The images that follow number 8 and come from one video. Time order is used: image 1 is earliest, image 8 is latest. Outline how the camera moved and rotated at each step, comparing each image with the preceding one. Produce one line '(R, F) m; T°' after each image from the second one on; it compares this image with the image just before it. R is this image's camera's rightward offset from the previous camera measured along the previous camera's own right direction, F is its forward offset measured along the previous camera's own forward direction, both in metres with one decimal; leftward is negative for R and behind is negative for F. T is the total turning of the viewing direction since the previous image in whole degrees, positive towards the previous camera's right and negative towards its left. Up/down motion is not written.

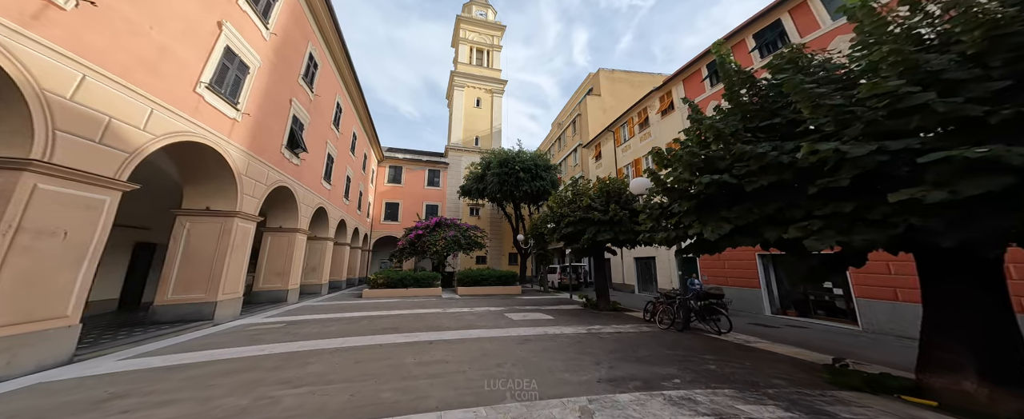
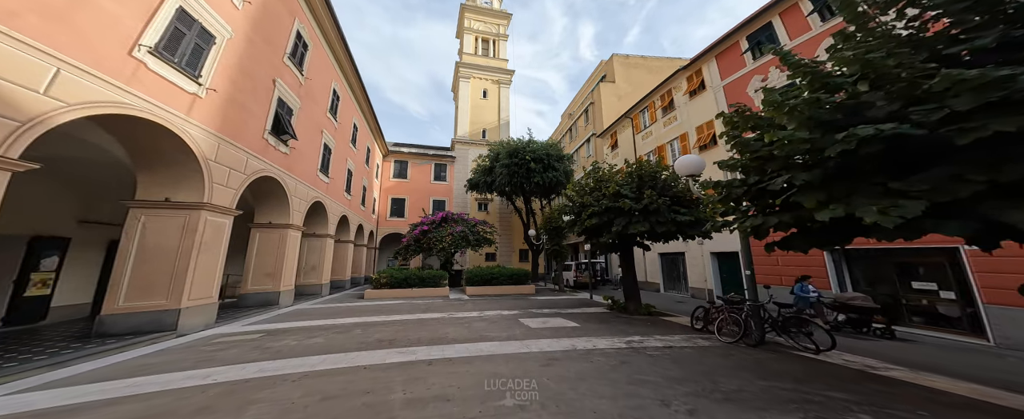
(-0.2, +1.3) m; -2°
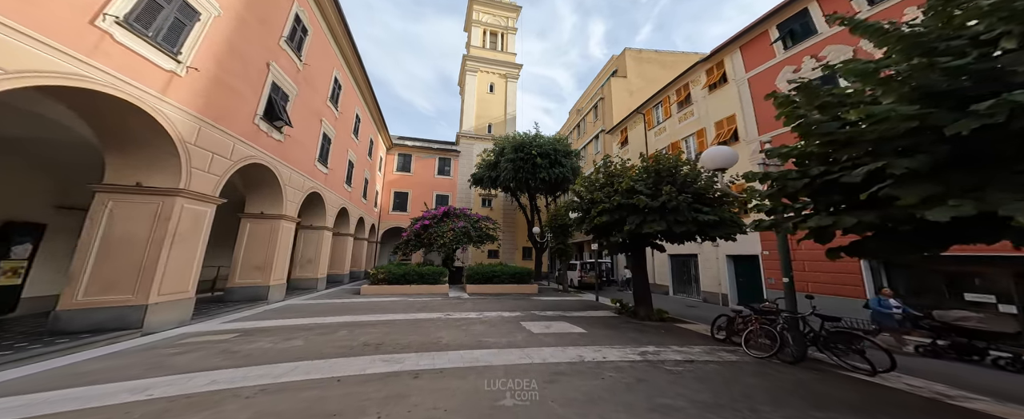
(0.0, +0.6) m; -1°
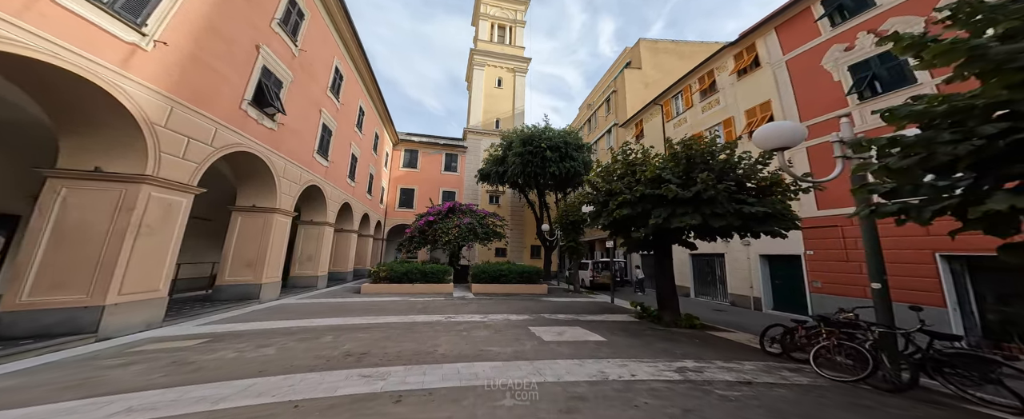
(0.0, +0.8) m; -2°
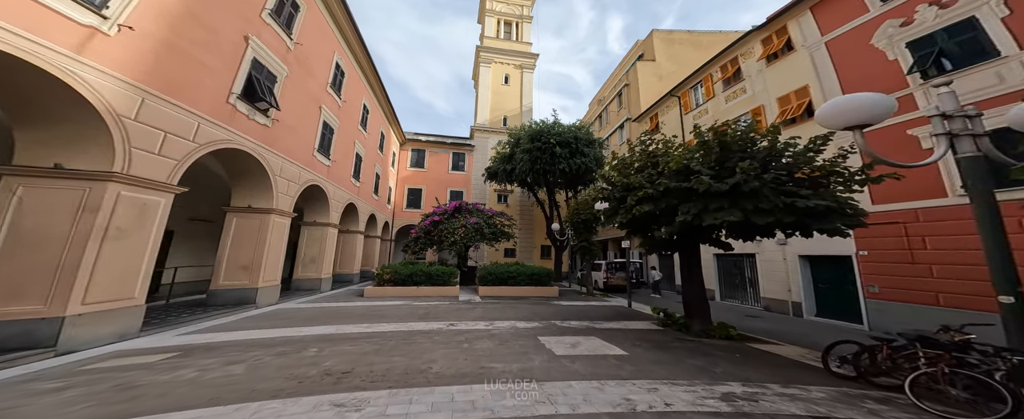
(+0.1, +0.7) m; -2°
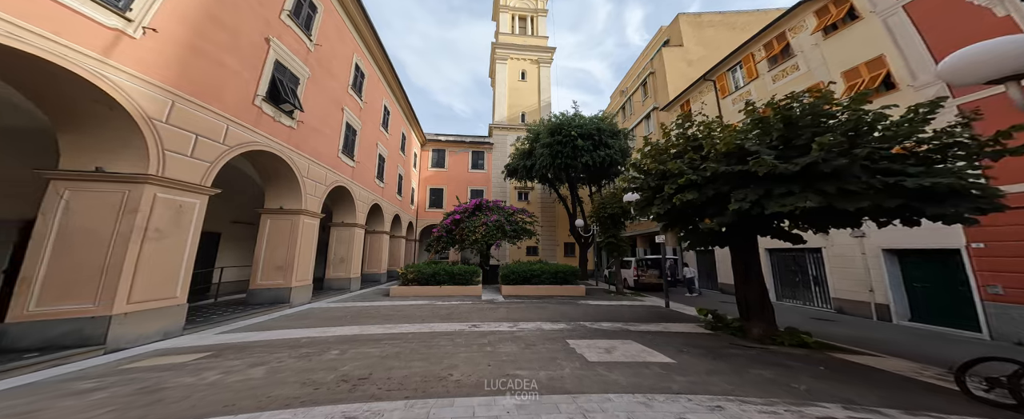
(-0.1, +0.4) m; -4°
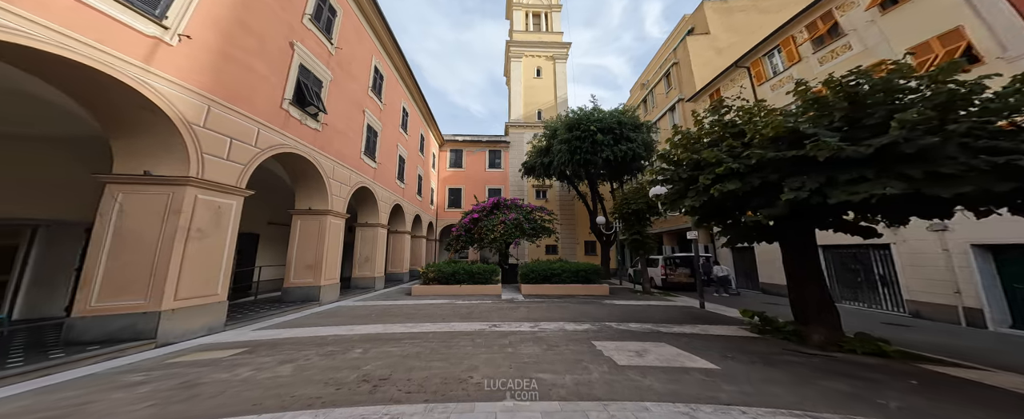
(-0.1, +0.2) m; -4°
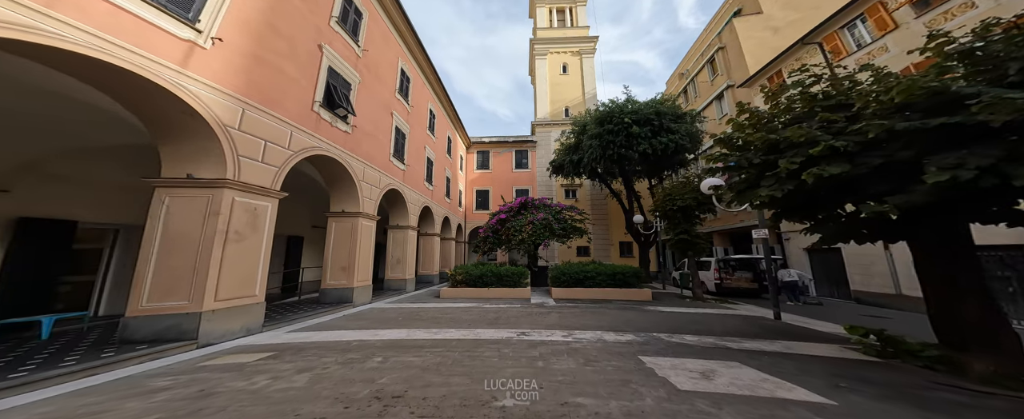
(-0.1, +0.6) m; -6°
